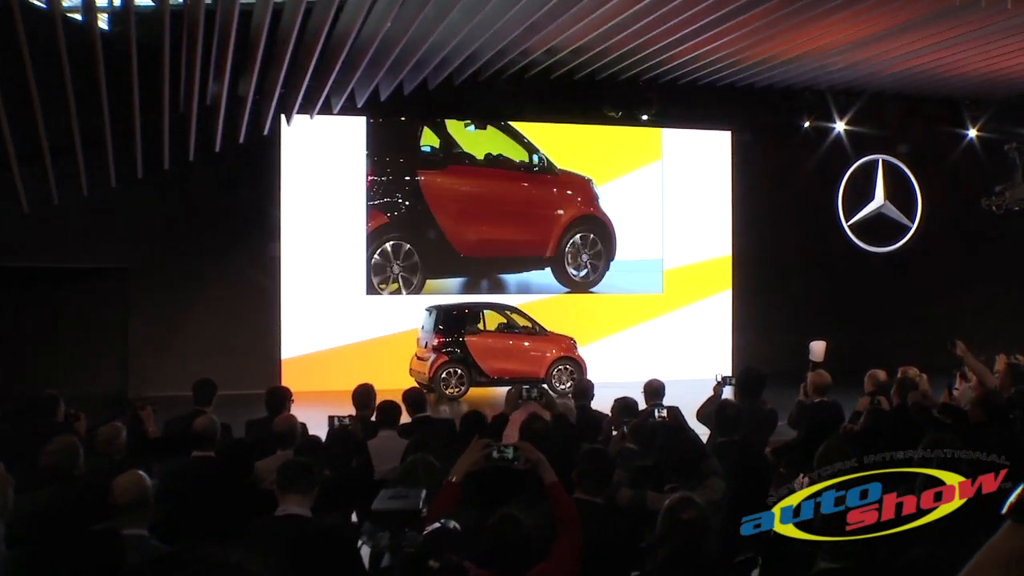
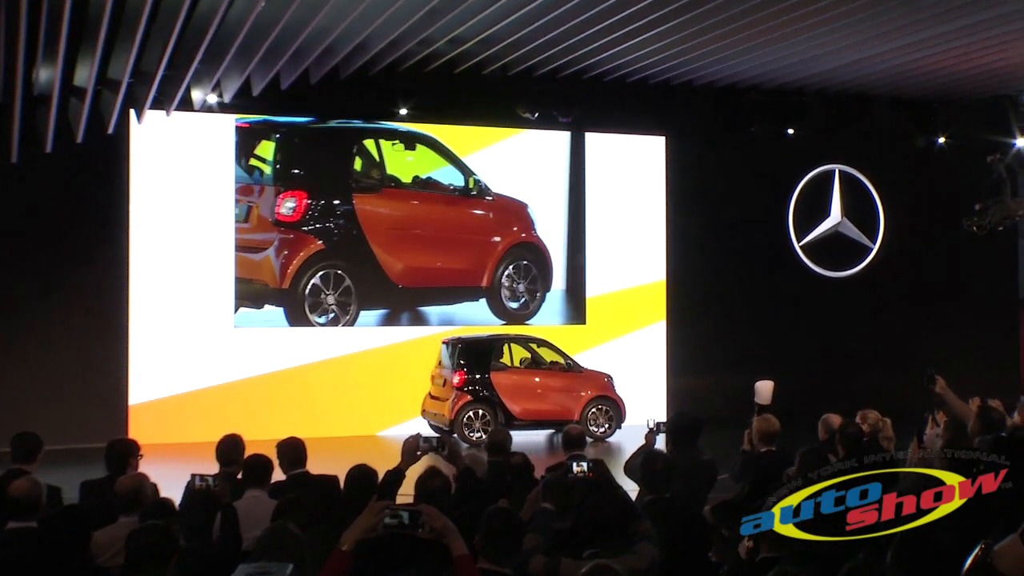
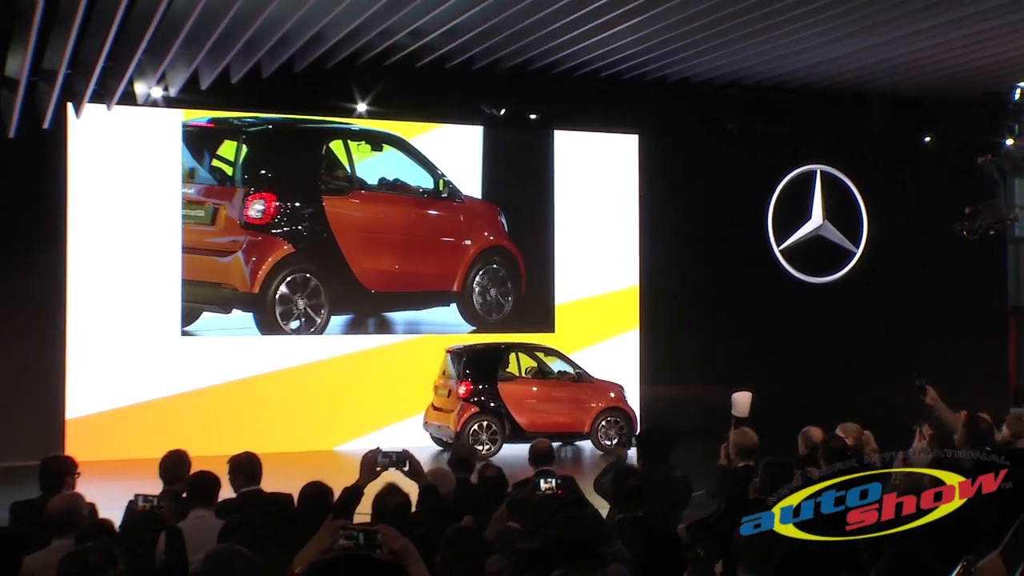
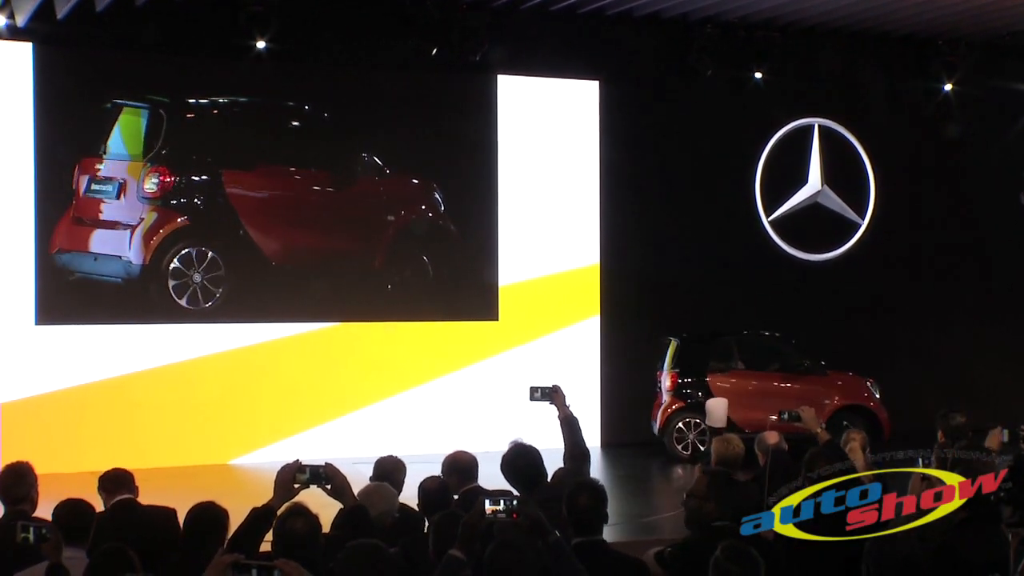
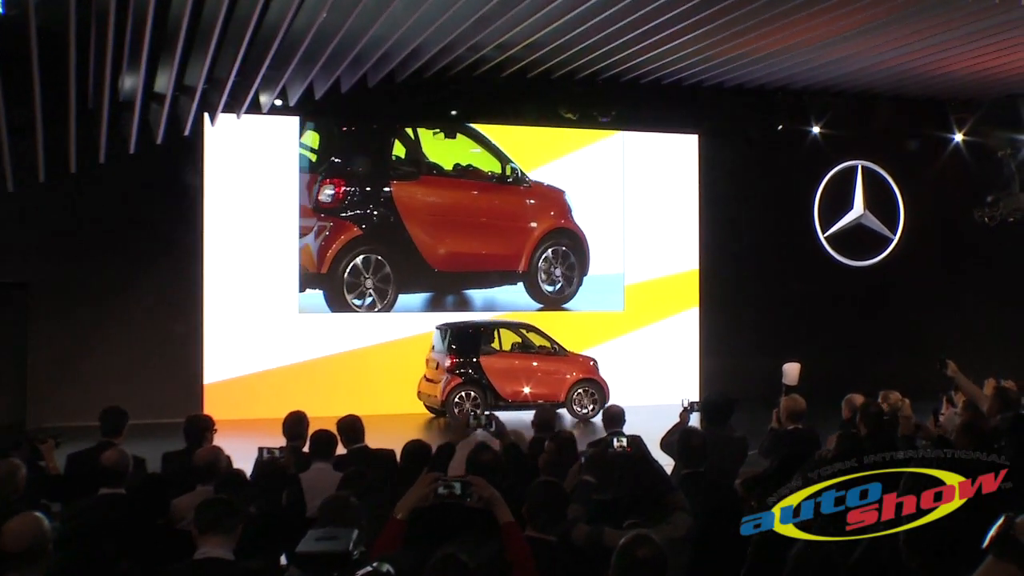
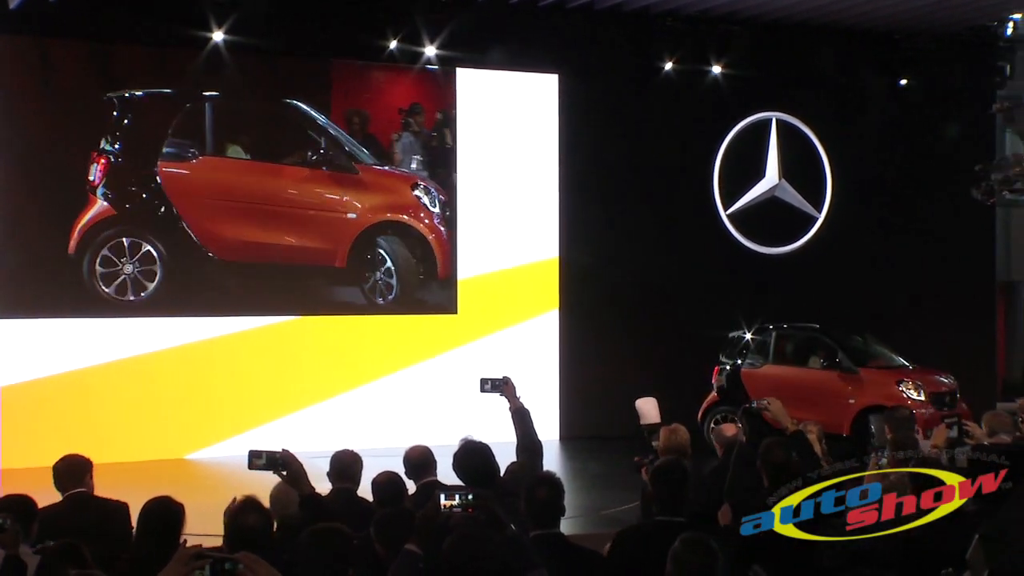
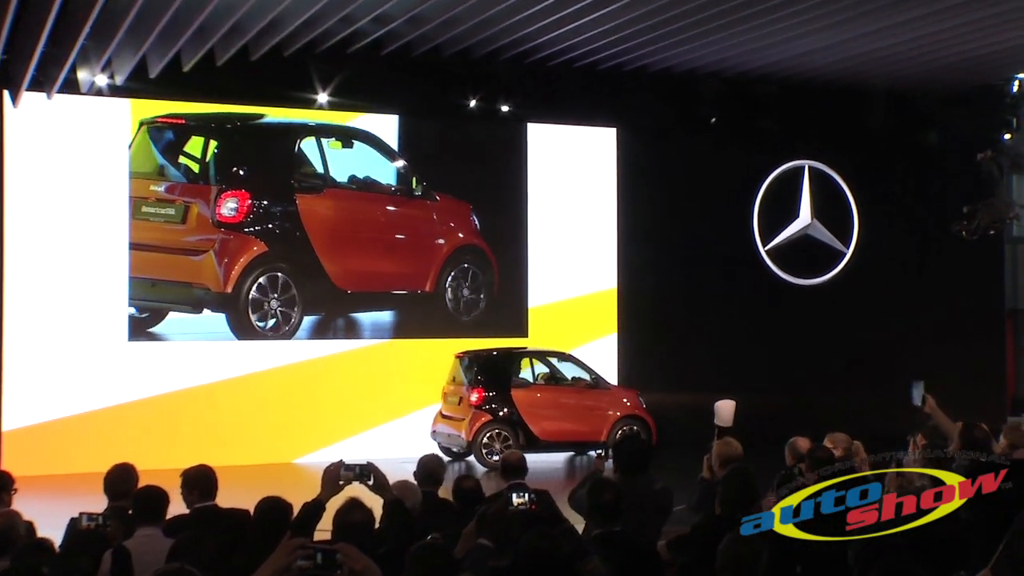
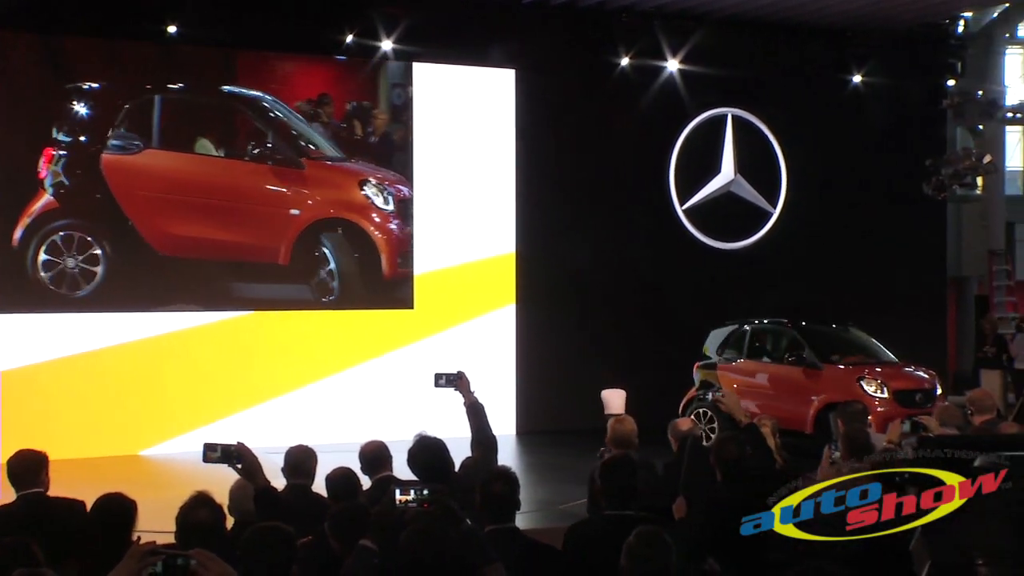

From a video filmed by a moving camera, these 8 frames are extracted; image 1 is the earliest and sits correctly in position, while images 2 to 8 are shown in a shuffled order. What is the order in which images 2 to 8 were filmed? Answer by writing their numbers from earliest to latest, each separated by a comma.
5, 2, 3, 7, 4, 6, 8
